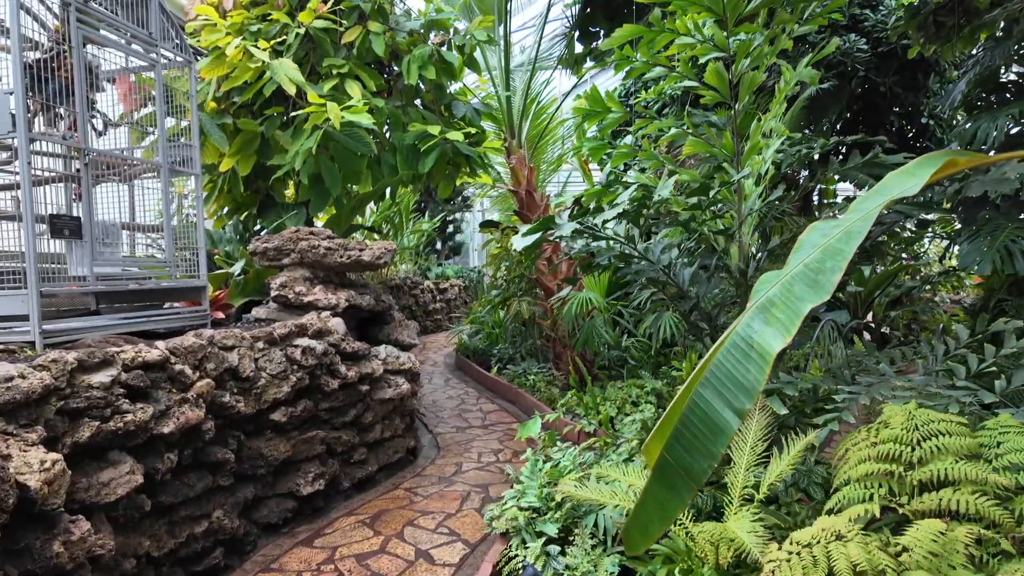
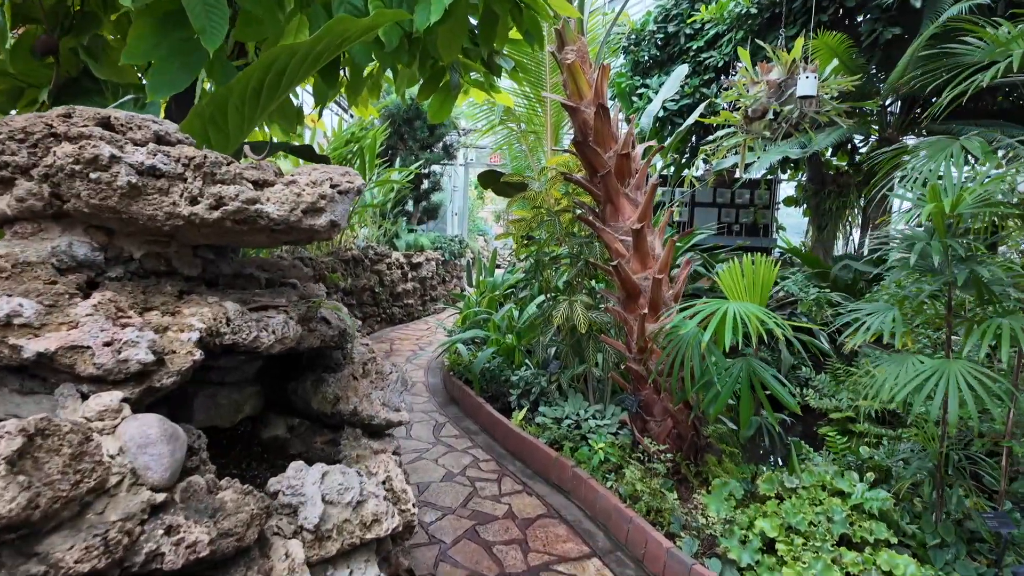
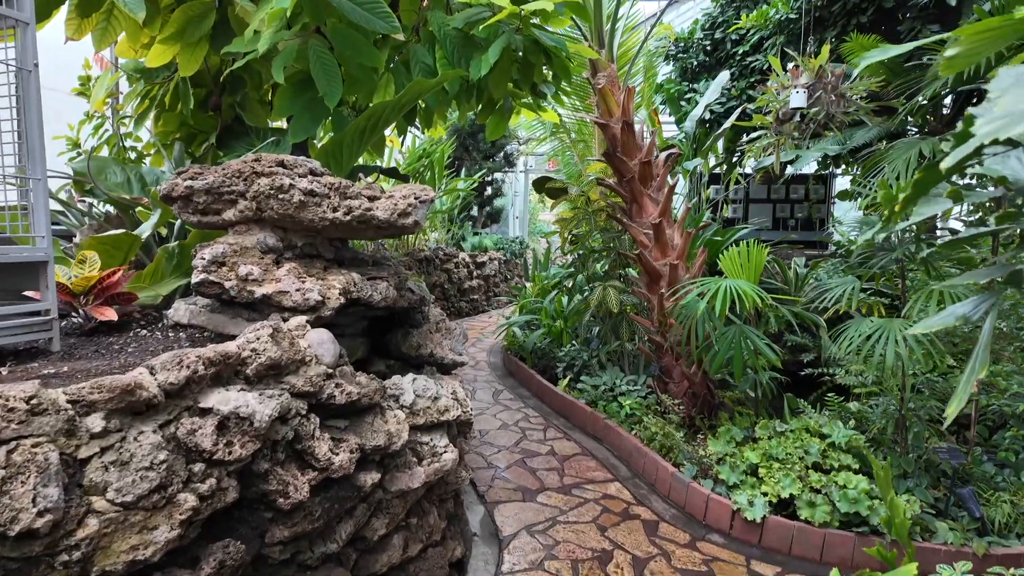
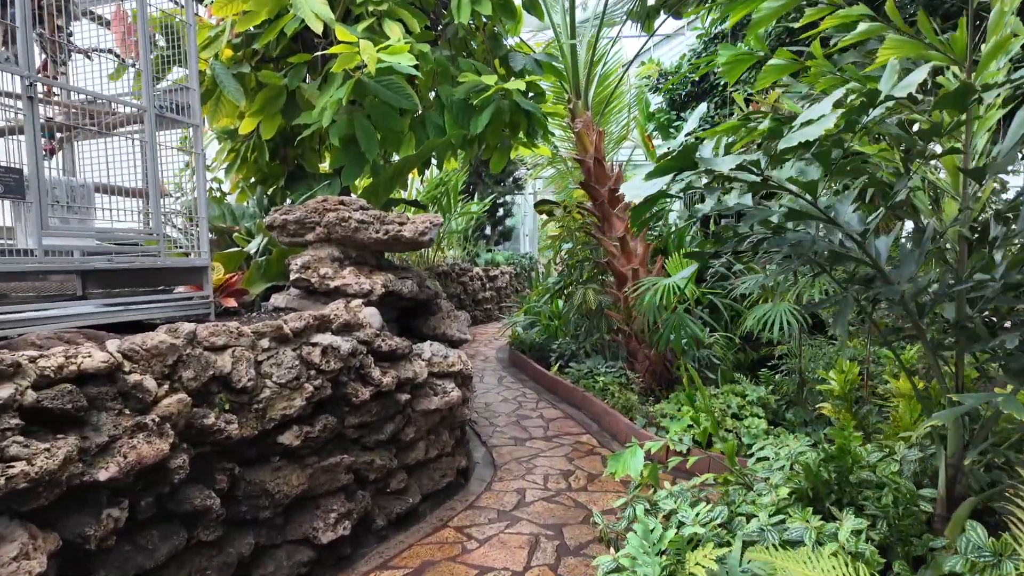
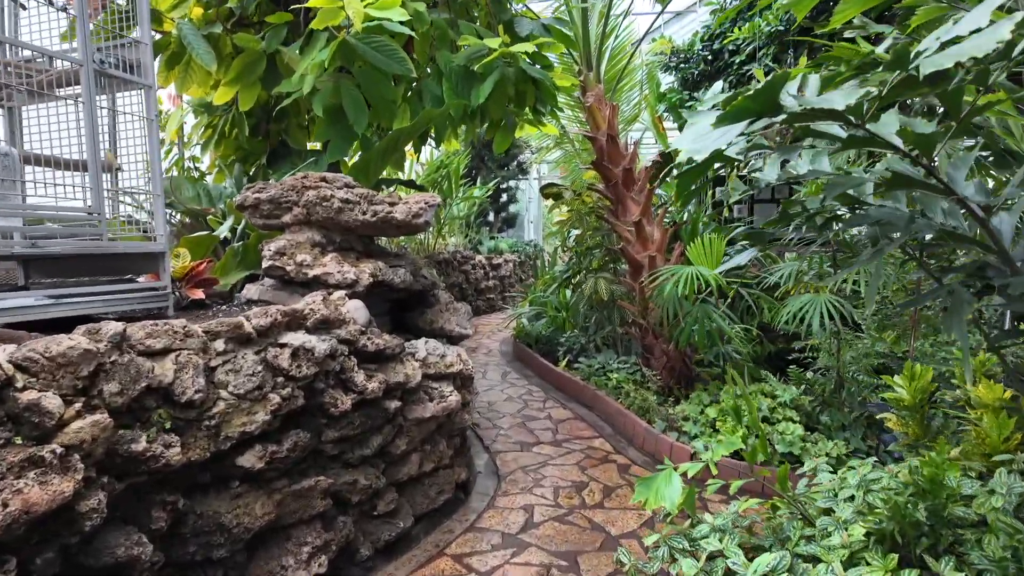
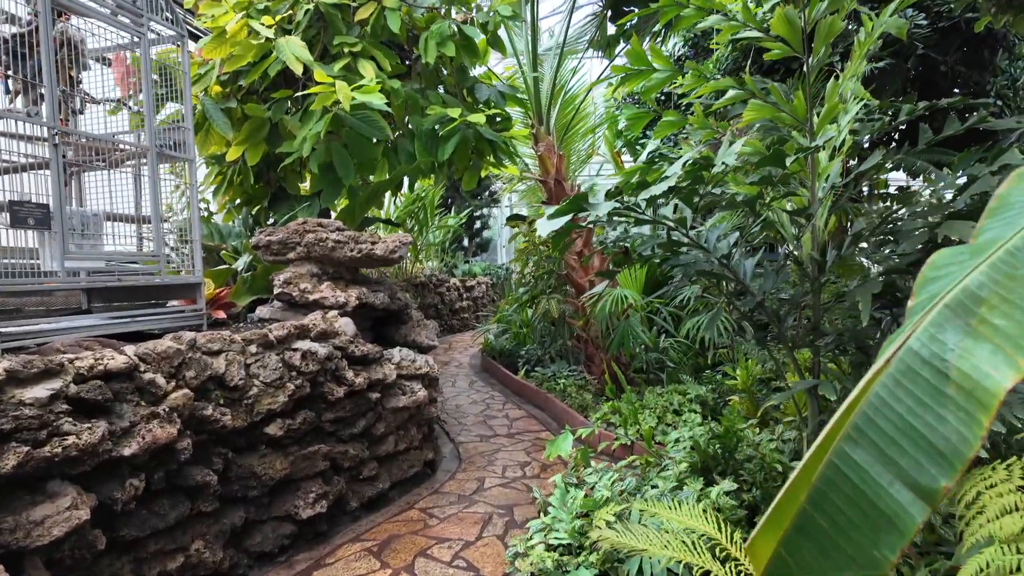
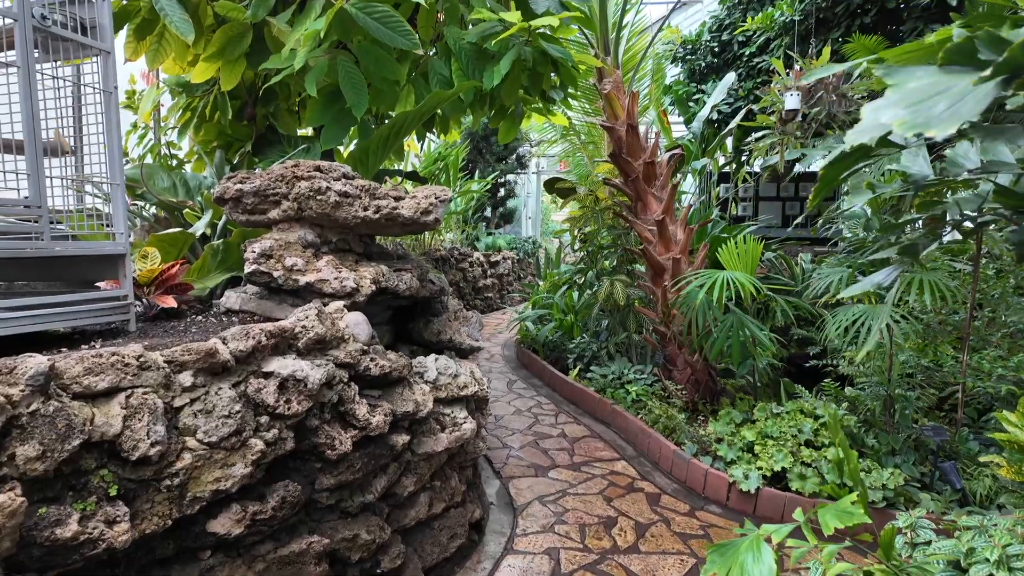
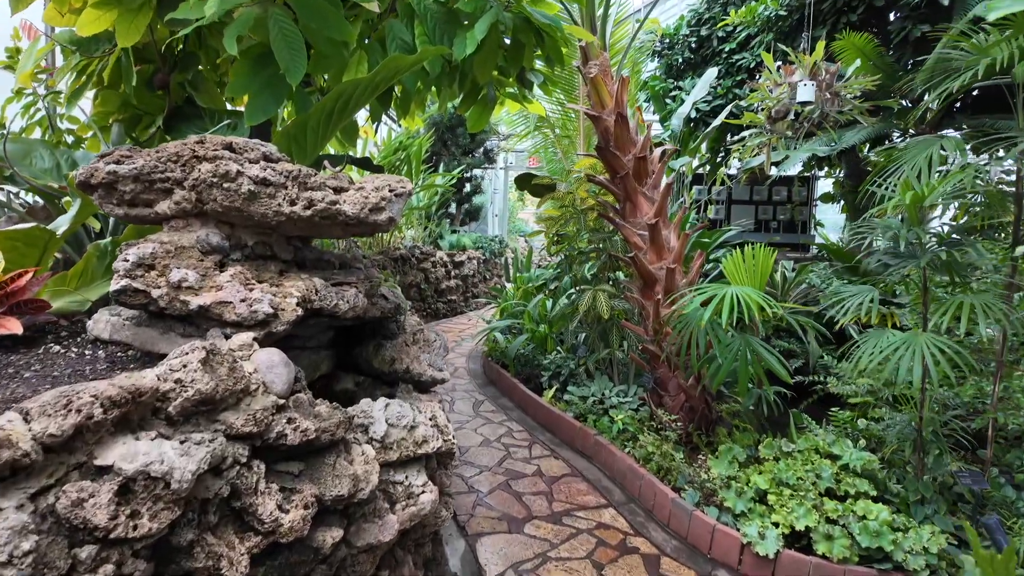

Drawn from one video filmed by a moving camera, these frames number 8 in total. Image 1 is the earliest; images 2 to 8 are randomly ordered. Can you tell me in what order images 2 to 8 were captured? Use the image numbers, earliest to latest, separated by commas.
6, 4, 5, 7, 3, 8, 2
